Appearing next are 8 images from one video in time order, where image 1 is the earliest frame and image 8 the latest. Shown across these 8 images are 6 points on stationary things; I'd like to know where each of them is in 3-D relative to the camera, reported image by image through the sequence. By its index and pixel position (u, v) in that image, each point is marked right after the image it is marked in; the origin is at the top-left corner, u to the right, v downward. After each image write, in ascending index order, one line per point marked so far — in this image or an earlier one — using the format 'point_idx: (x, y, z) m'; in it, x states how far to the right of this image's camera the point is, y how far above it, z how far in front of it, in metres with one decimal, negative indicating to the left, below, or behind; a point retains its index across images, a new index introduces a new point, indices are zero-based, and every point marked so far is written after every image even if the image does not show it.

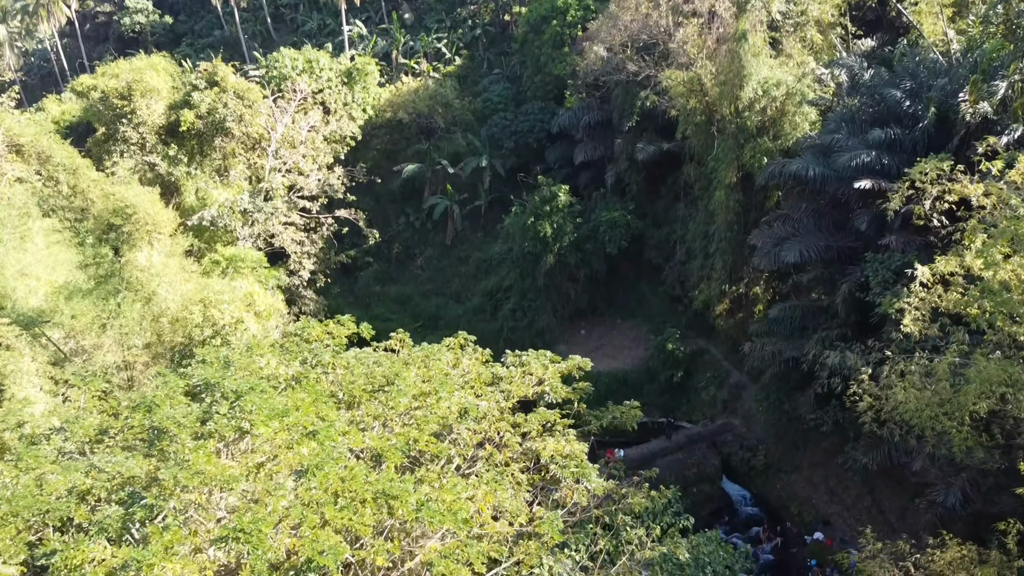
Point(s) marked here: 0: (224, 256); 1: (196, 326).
0: (-4.6, +0.5, +13.2) m
1: (-4.0, -0.5, +10.5) m
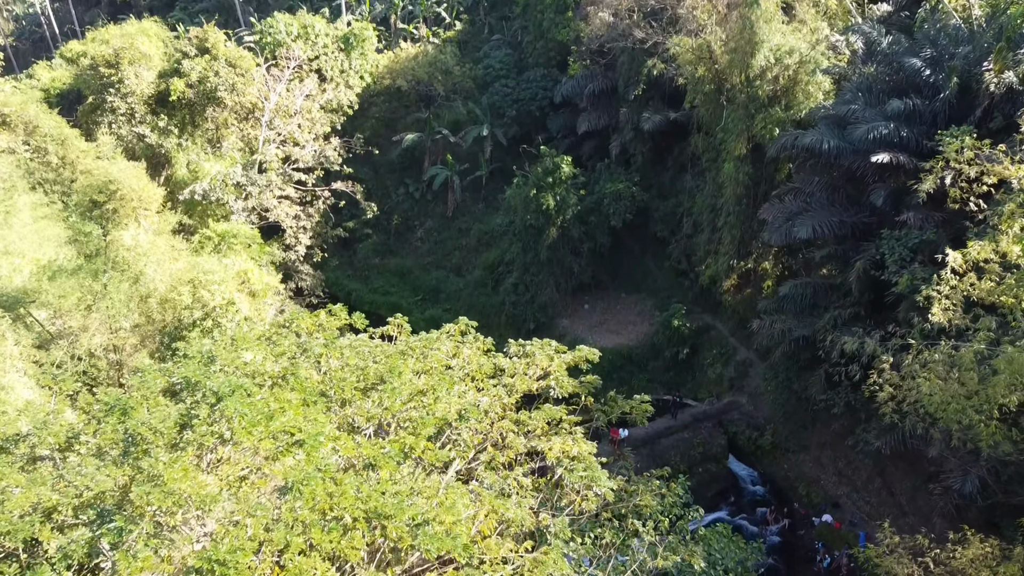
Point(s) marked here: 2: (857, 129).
0: (-4.6, +0.8, +12.8) m
1: (-4.0, -0.3, +10.1) m
2: (+5.1, +2.4, +12.3) m
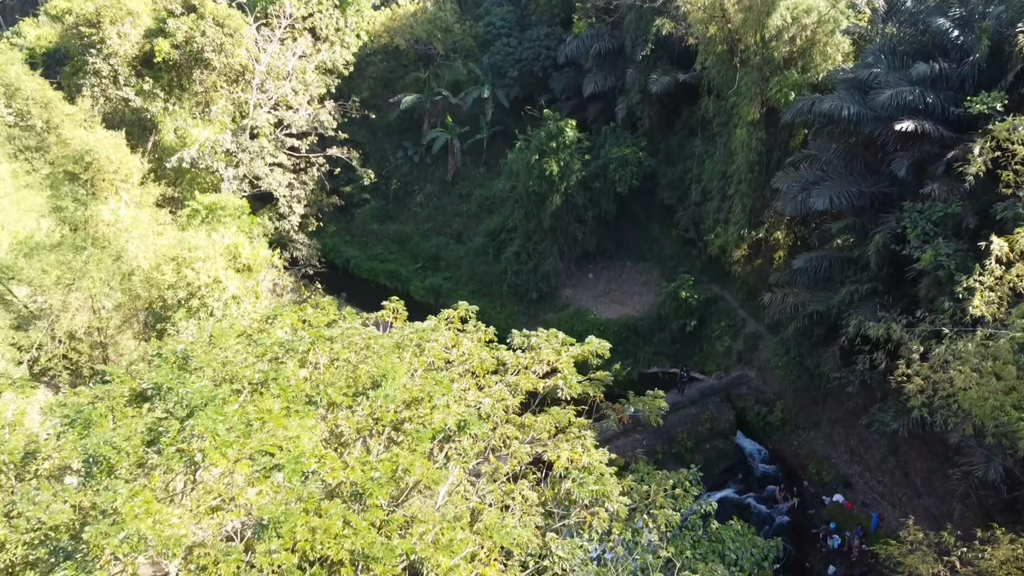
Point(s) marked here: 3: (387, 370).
0: (-4.6, +1.2, +12.2) m
1: (-4.0, 0.0, +9.5) m
2: (+5.2, +2.7, +11.6) m
3: (-0.8, -0.6, +5.5) m
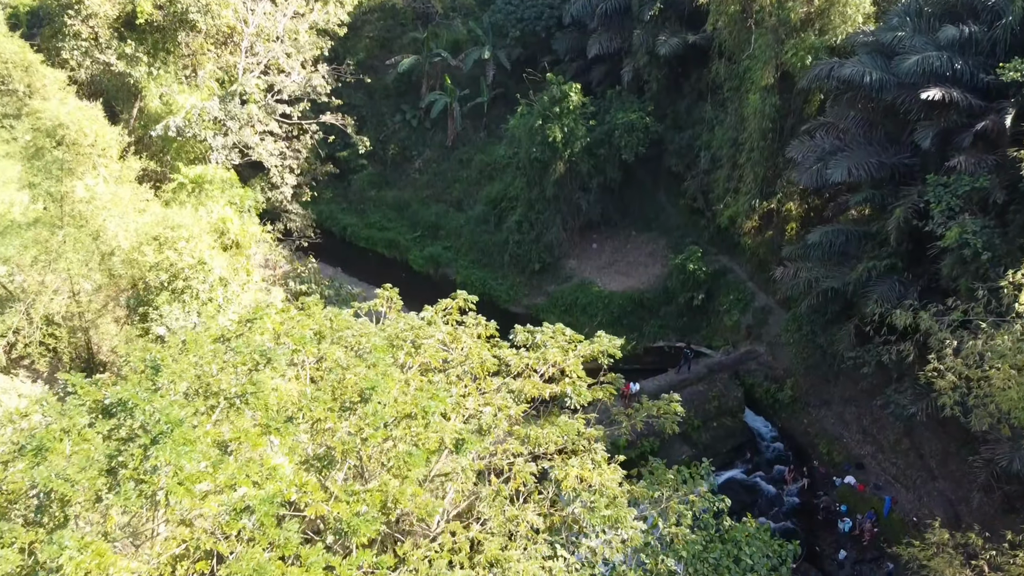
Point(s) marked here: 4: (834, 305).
0: (-4.5, +1.6, +11.6) m
1: (-4.0, +0.2, +9.0) m
2: (+5.2, +3.0, +10.9) m
3: (-0.8, -0.6, +5.0) m
4: (+5.0, -0.3, +12.7) m
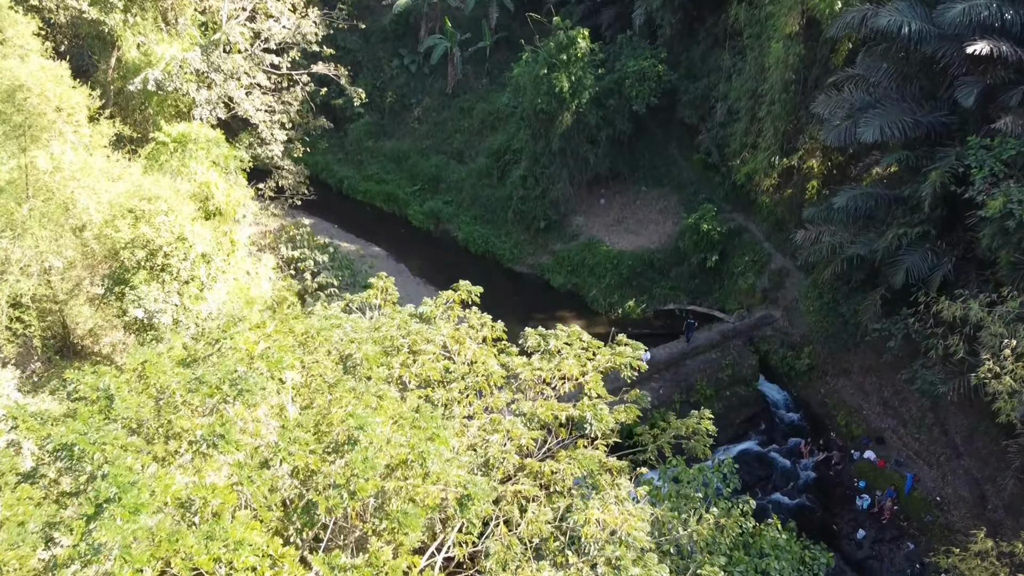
0: (-4.5, +2.0, +10.7) m
1: (-3.9, +0.4, +8.3) m
2: (+5.3, +3.4, +9.9) m
3: (-0.7, -0.6, +4.3) m
4: (+5.0, +0.2, +11.9) m
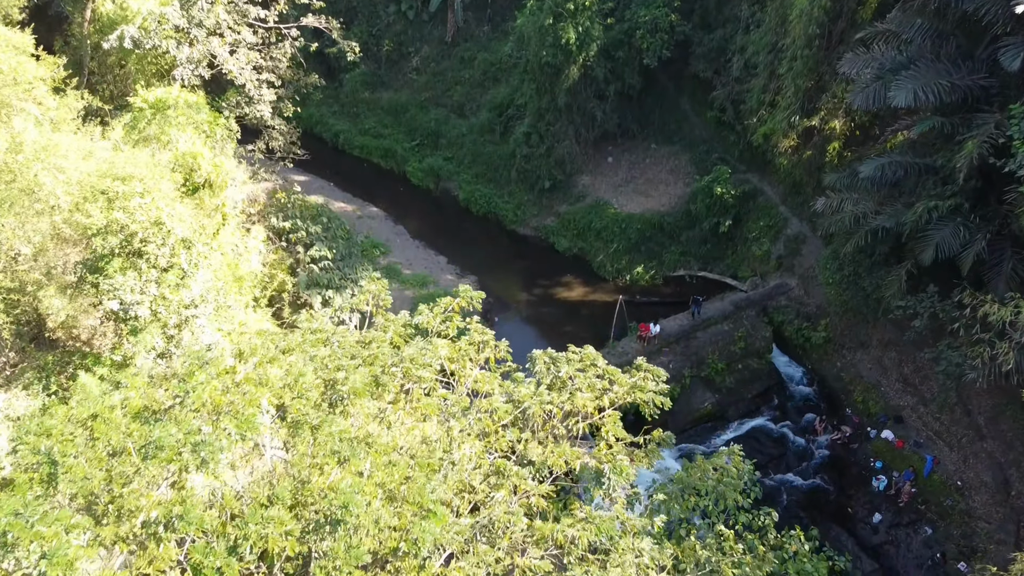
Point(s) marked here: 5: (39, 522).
0: (-4.4, +2.2, +10.0) m
1: (-3.8, +0.5, +7.6) m
2: (+5.3, +3.6, +9.0) m
3: (-0.7, -0.8, +3.7) m
4: (+5.1, +0.6, +11.3) m
5: (-1.9, -1.0, +3.2) m
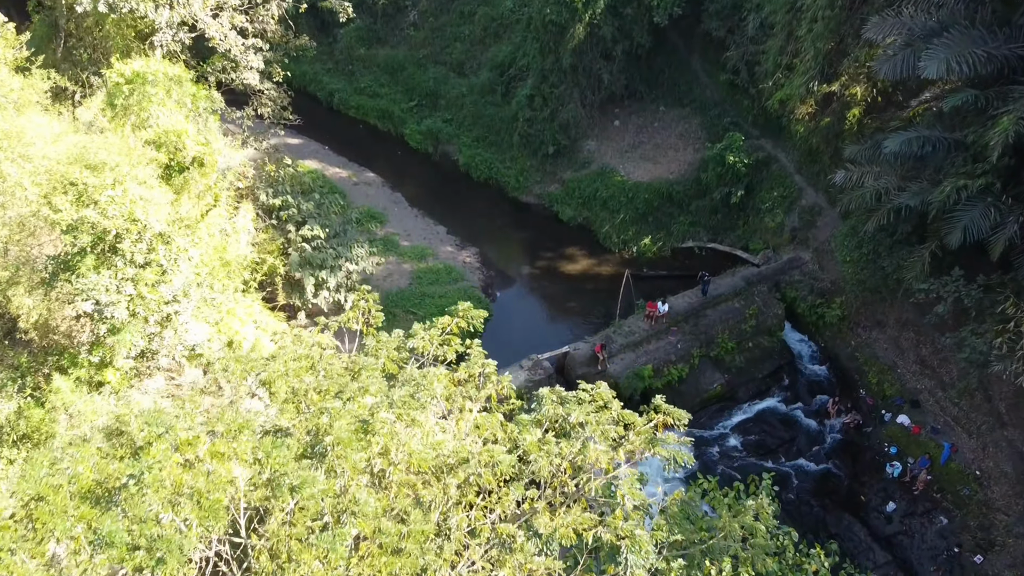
0: (-4.4, +2.4, +9.3) m
1: (-3.8, +0.5, +7.1) m
2: (+5.4, +3.7, +8.2) m
3: (-0.7, -1.1, +3.3) m
4: (+5.1, +0.8, +10.7) m
5: (-1.9, -1.2, +2.8) m
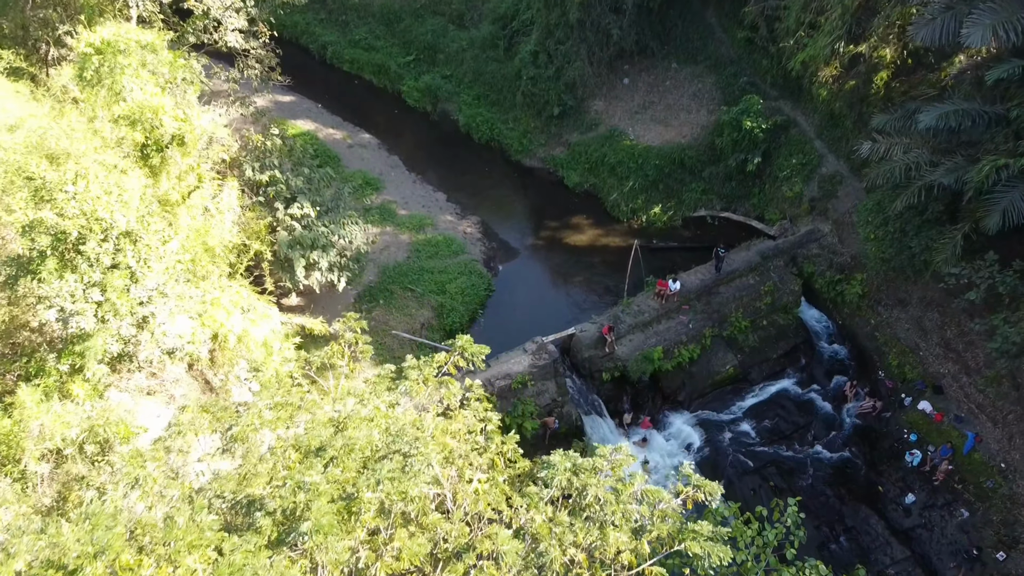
0: (-4.3, +2.5, +8.5) m
1: (-3.8, +0.5, +6.4) m
2: (+5.4, +3.7, +7.3) m
3: (-0.7, -1.4, +2.8) m
4: (+5.2, +1.0, +10.0) m
5: (-1.8, -1.6, +2.2) m
